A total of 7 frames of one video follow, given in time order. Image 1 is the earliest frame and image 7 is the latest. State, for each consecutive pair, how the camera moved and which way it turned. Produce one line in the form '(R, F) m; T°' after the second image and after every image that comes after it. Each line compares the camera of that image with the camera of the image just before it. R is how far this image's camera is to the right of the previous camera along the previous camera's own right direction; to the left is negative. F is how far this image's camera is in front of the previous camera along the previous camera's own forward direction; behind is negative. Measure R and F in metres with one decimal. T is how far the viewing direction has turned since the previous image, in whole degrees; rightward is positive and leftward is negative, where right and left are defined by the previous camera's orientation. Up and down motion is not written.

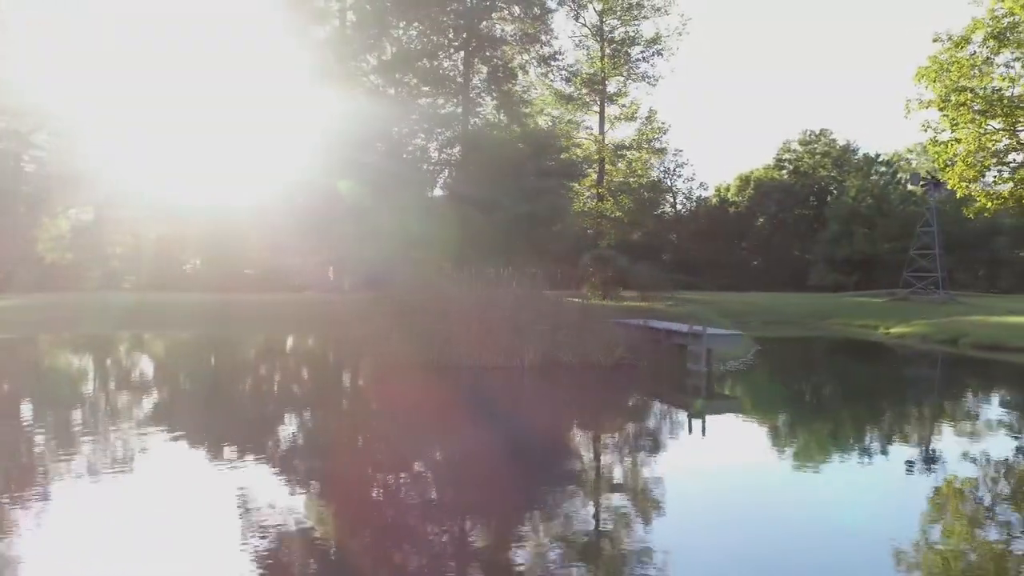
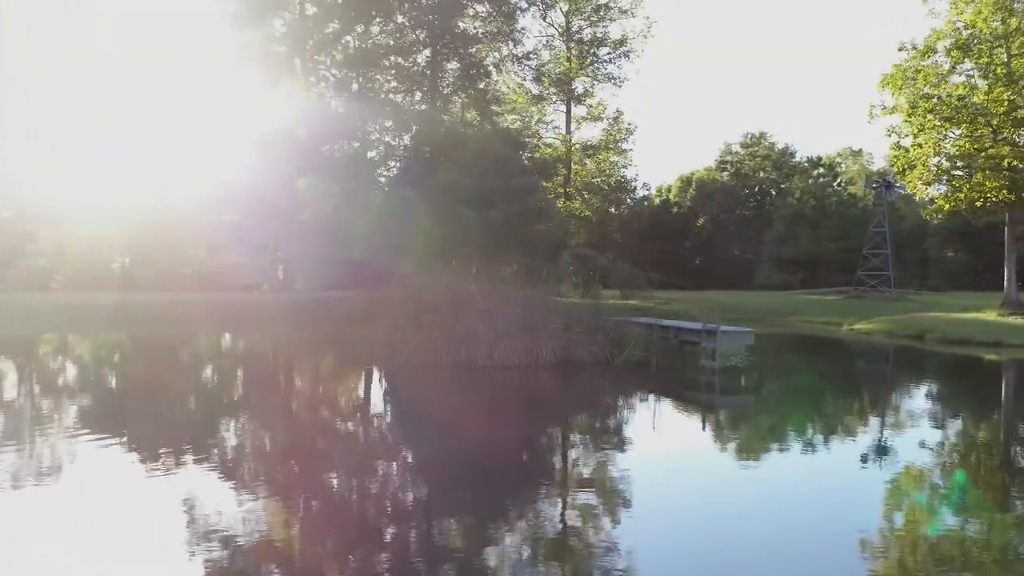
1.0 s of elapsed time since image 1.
(-0.4, 0.0) m; +4°
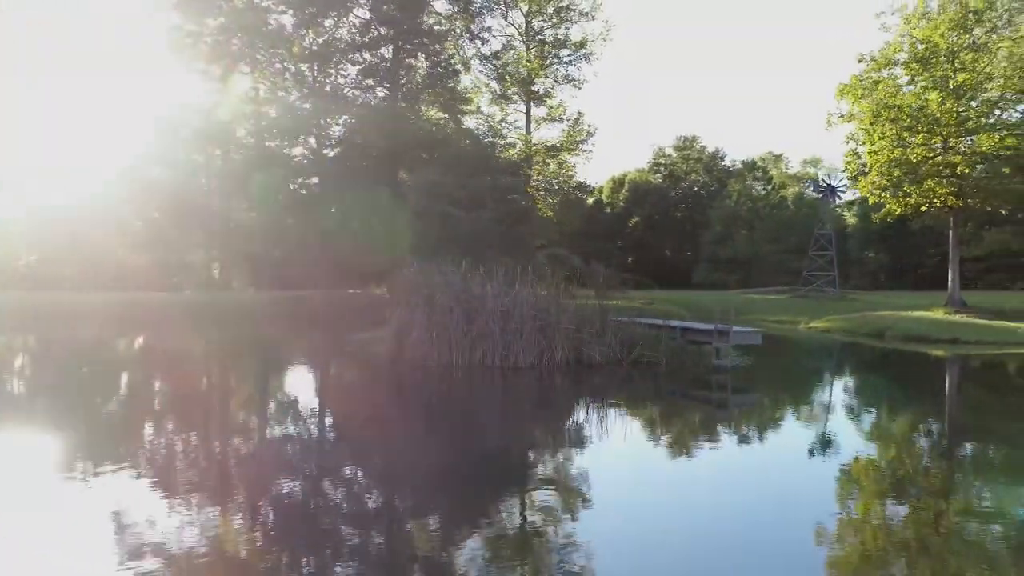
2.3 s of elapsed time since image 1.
(+0.1, +0.1) m; +3°
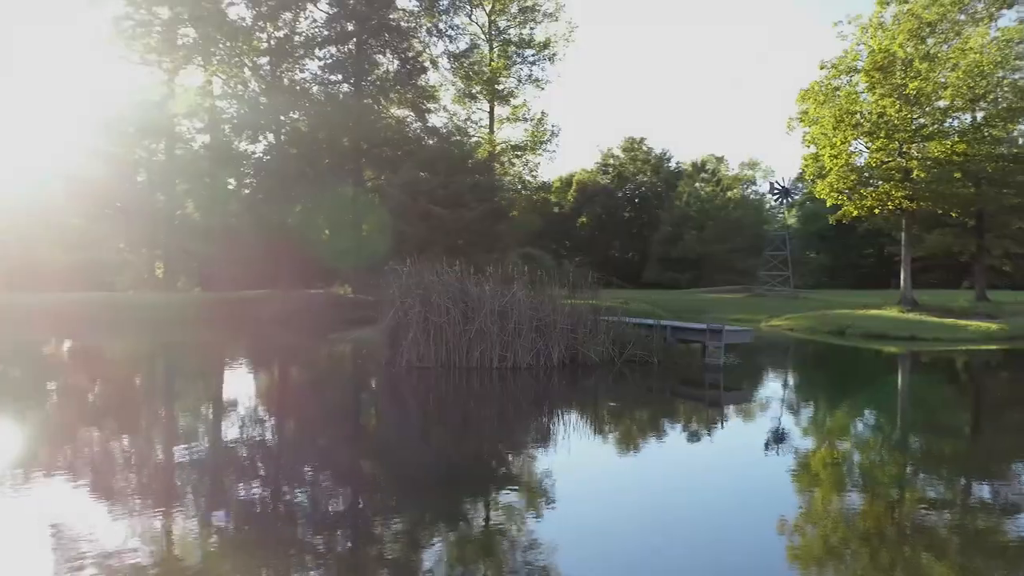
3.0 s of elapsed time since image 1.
(-0.4, +0.1) m; +4°
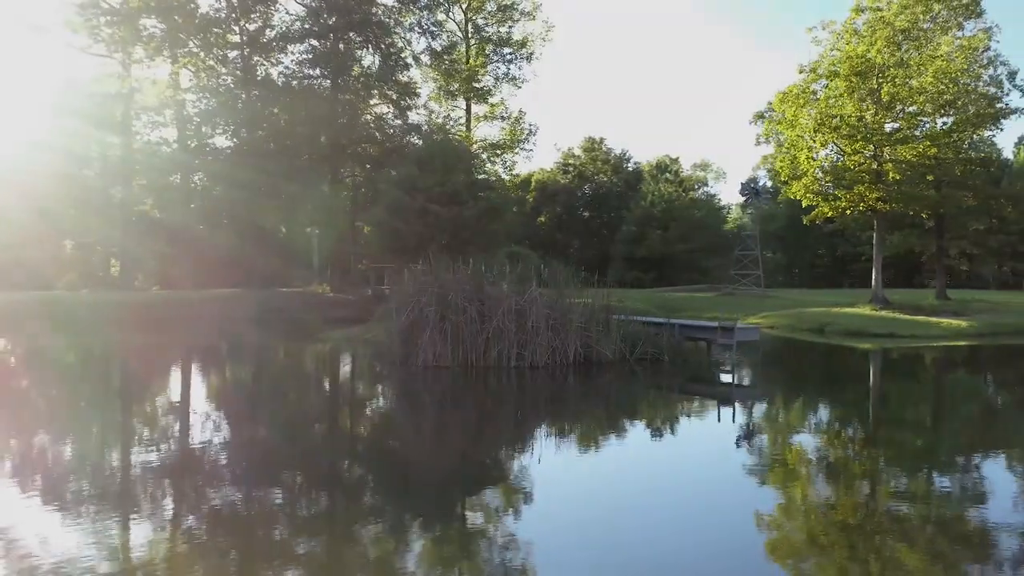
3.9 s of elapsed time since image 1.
(-0.5, 0.0) m; +3°
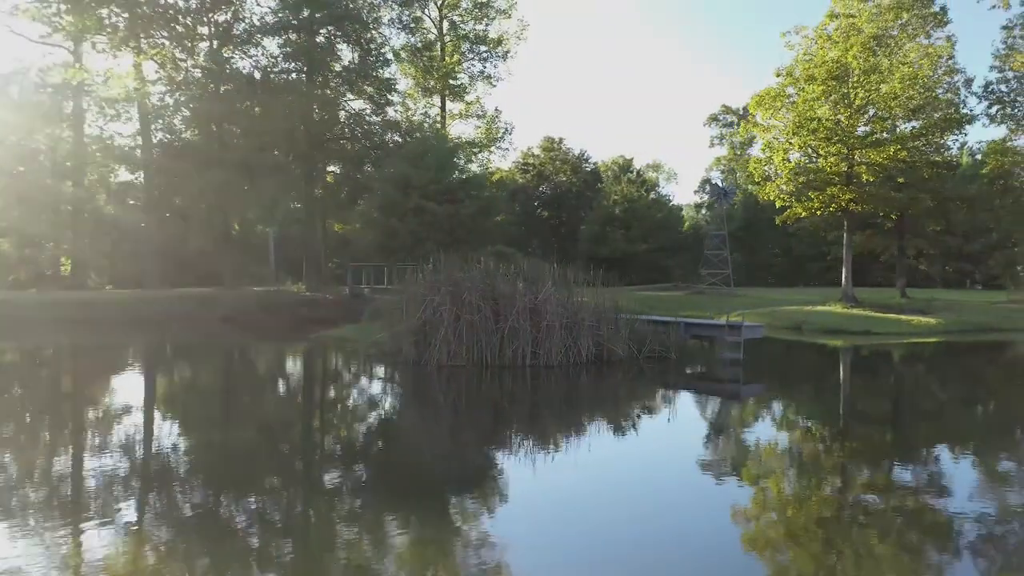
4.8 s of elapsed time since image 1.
(-0.5, 0.0) m; +3°
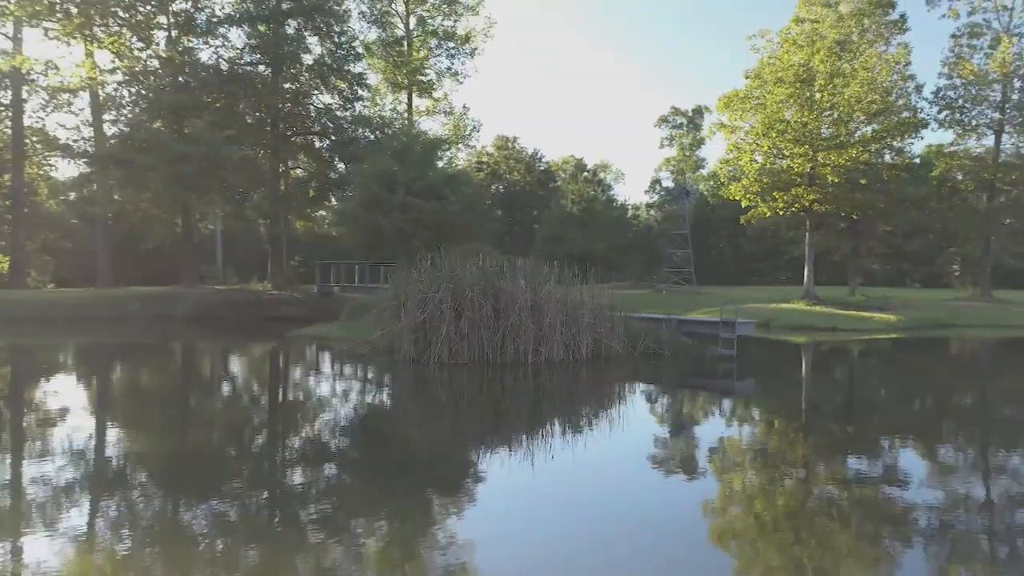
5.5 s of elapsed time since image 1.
(-0.4, +0.1) m; +4°
